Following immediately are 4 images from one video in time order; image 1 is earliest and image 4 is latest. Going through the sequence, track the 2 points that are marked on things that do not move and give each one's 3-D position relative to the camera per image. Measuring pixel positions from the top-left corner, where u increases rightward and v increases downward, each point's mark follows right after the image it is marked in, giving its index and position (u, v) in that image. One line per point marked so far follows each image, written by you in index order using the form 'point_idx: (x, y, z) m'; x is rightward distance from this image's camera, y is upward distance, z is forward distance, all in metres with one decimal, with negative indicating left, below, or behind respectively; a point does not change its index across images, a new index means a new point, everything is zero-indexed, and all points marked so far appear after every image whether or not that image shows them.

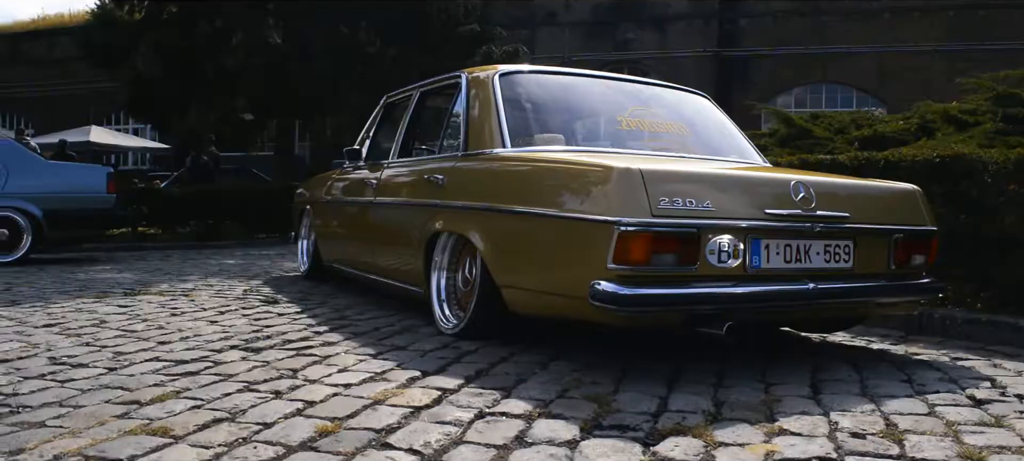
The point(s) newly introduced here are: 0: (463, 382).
0: (-0.2, -0.7, +3.8) m
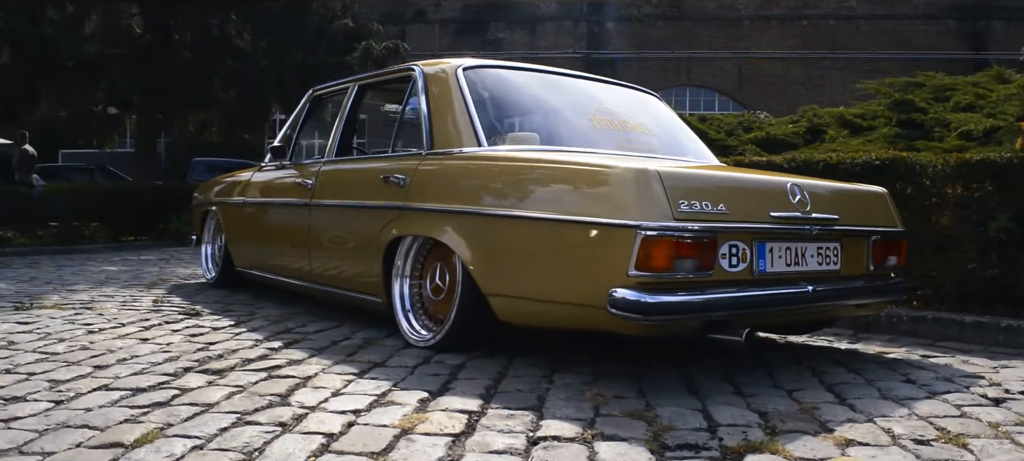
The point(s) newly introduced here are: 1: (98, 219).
0: (-0.1, -0.7, +3.5) m
1: (-6.0, +0.2, +12.7) m
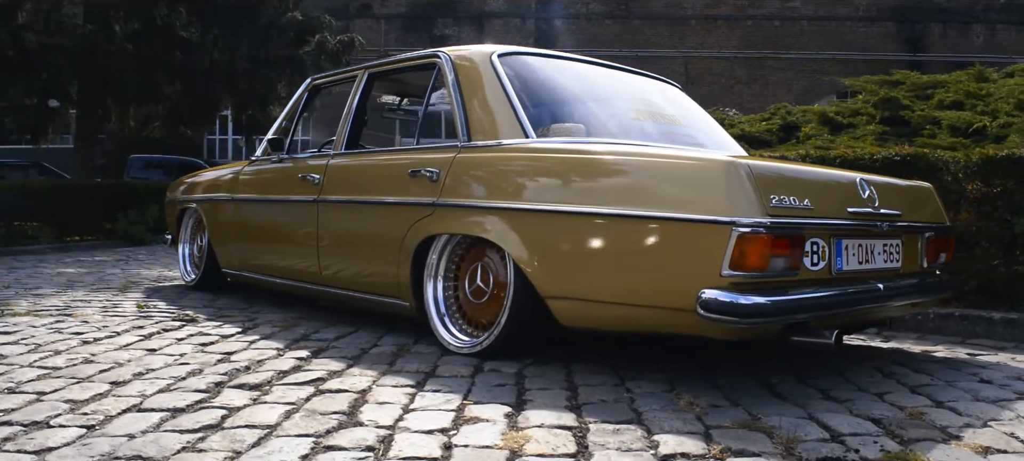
0: (+0.2, -0.7, +3.2) m
1: (-6.4, +0.2, +11.9) m
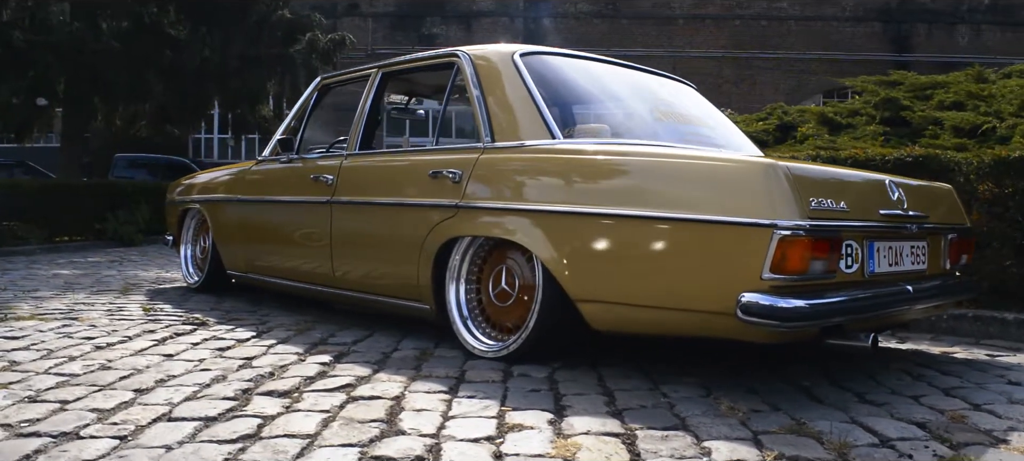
0: (+0.4, -0.7, +3.2) m
1: (-6.4, +0.1, +11.7) m
